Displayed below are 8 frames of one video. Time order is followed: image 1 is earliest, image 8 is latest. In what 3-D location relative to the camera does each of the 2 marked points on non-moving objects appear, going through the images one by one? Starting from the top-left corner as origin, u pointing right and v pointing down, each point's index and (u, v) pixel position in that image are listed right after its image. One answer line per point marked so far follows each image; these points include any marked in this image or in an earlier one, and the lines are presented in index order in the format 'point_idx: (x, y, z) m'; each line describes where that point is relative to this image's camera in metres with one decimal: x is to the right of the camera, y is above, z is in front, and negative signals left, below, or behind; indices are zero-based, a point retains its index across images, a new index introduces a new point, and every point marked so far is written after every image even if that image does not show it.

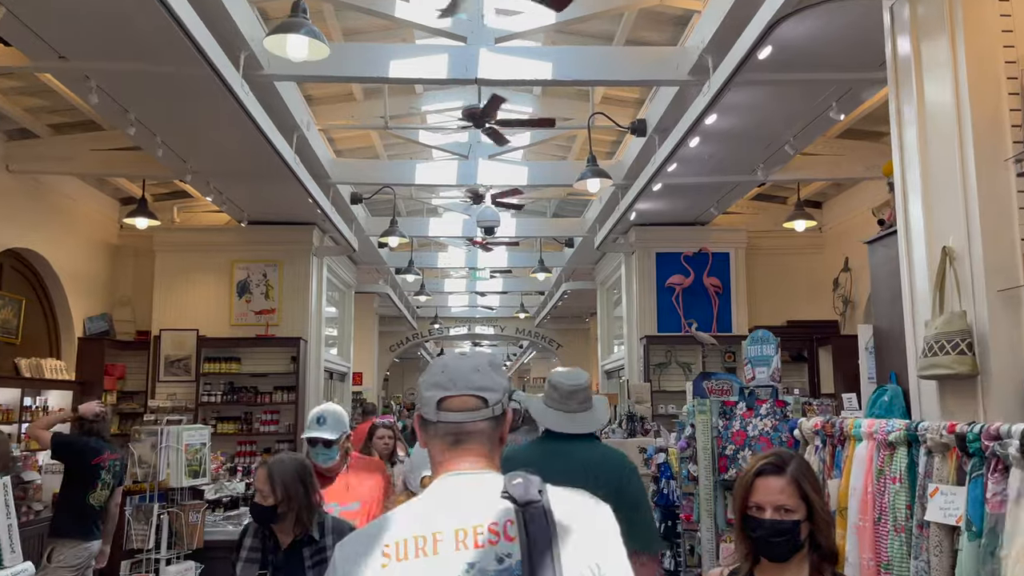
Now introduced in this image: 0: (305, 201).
0: (-2.8, +1.2, +10.7) m
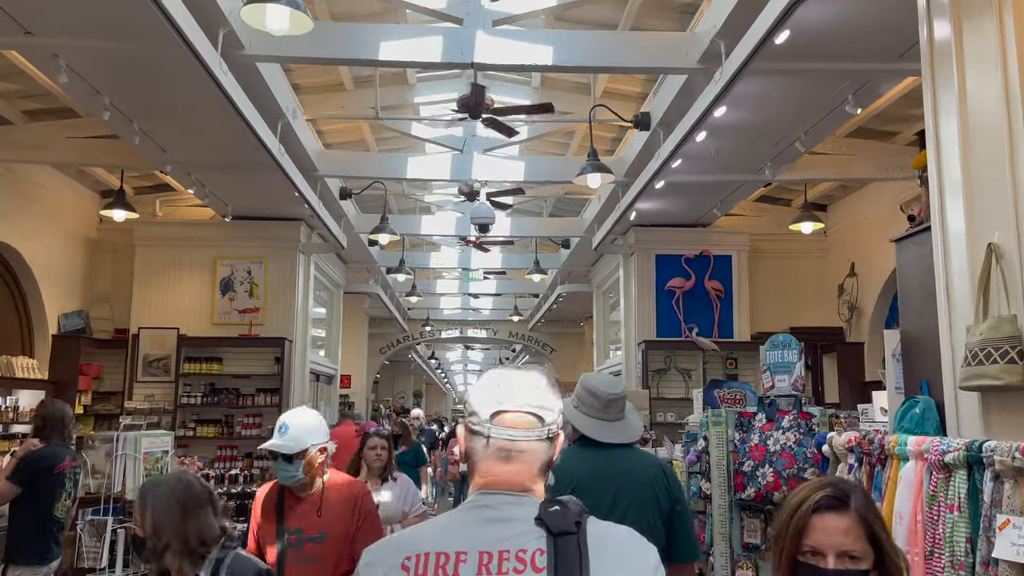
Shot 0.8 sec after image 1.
0: (-2.9, +1.2, +10.2) m
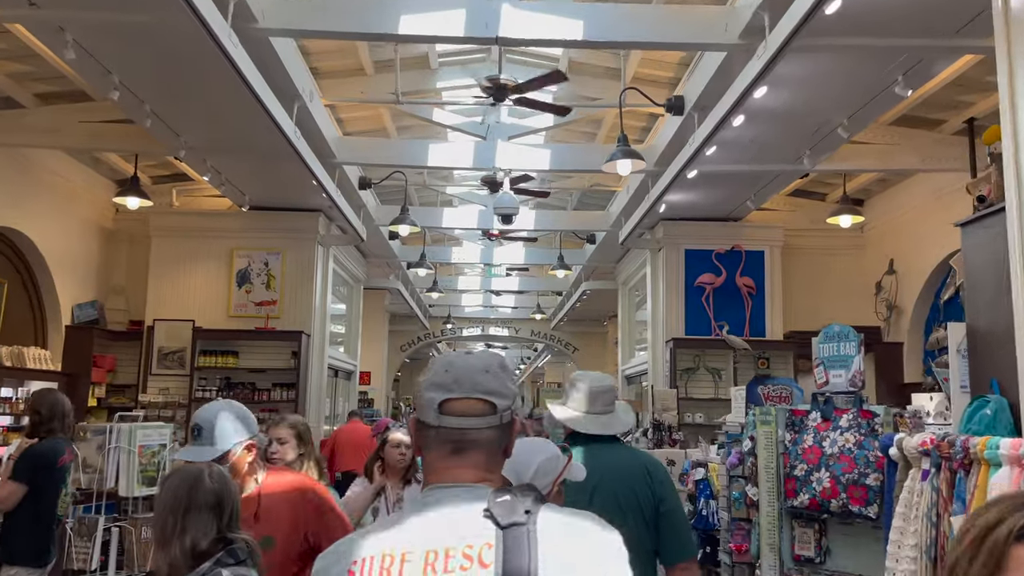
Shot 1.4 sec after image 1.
0: (-2.6, +1.3, +9.9) m
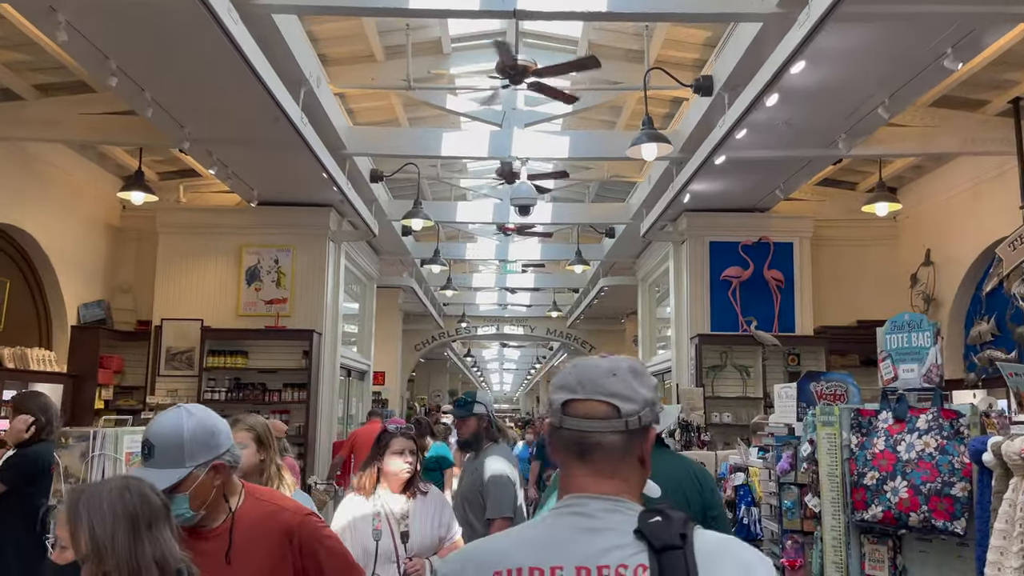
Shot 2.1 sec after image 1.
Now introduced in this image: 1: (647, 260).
0: (-2.3, +1.4, +9.5) m
1: (+2.4, +0.5, +13.8) m
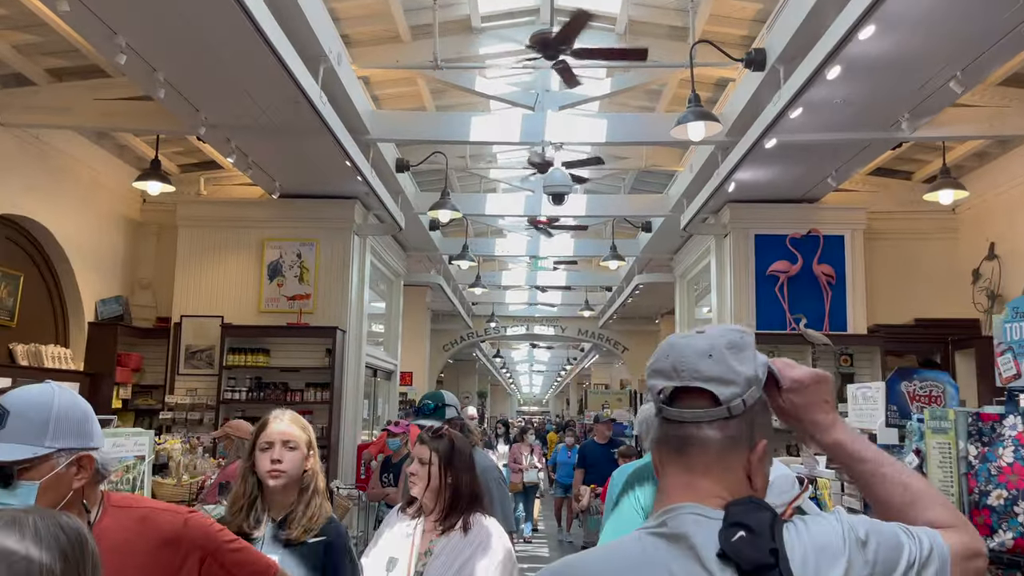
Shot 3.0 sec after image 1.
0: (-2.0, +1.4, +9.1) m
1: (+2.9, +0.5, +13.1) m
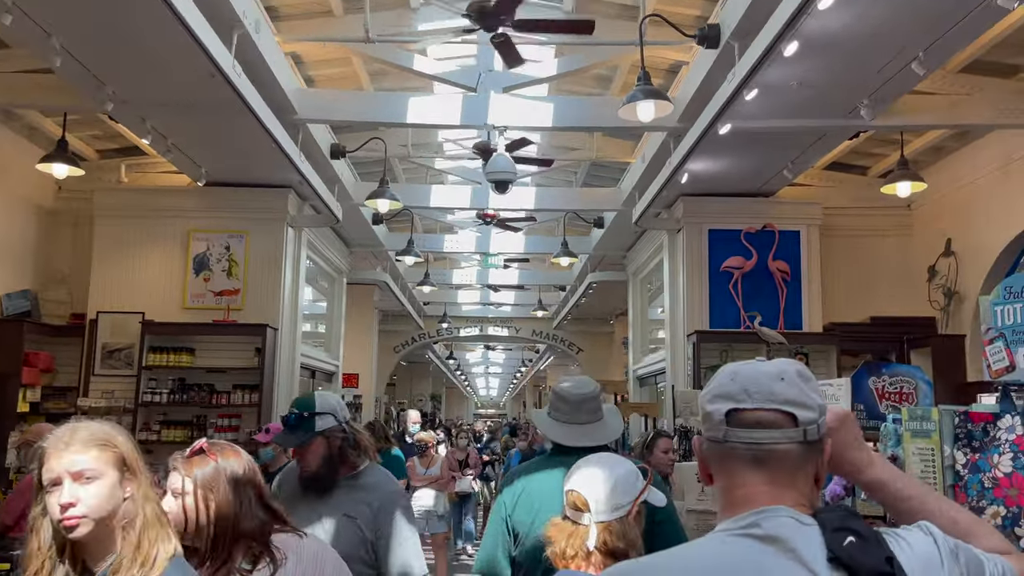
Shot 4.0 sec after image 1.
0: (-2.6, +1.5, +8.4) m
1: (+2.1, +0.6, +12.7) m
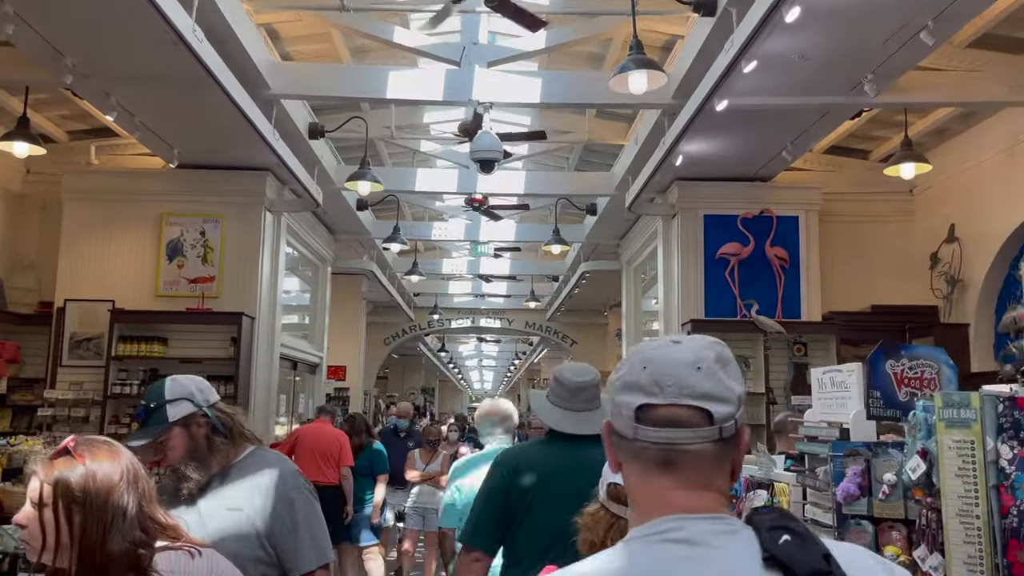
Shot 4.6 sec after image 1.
0: (-2.7, +1.6, +8.0) m
1: (+1.9, +0.7, +12.3) m
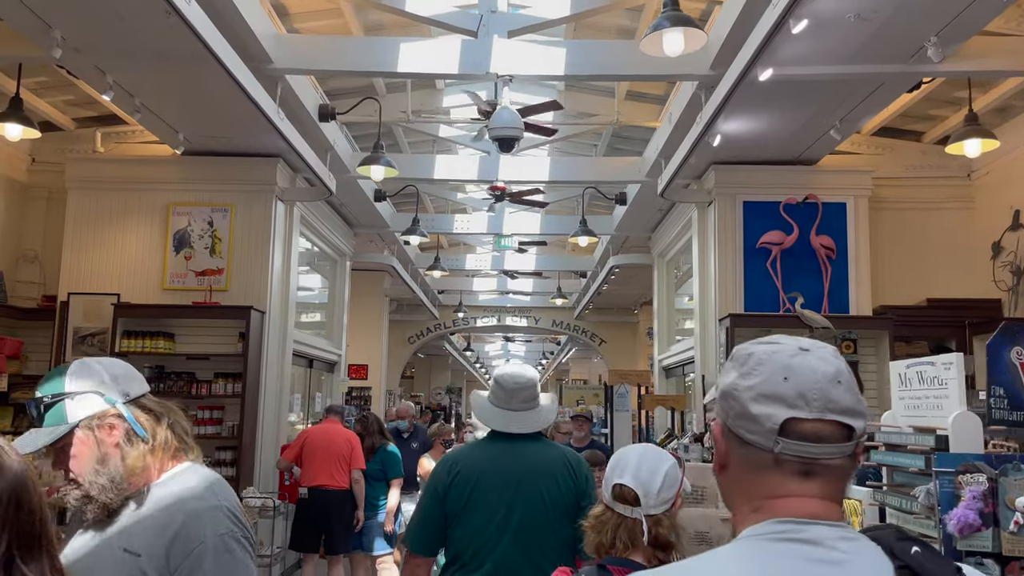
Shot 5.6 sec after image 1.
0: (-2.5, +1.7, +7.5) m
1: (+2.3, +0.8, +11.7) m
